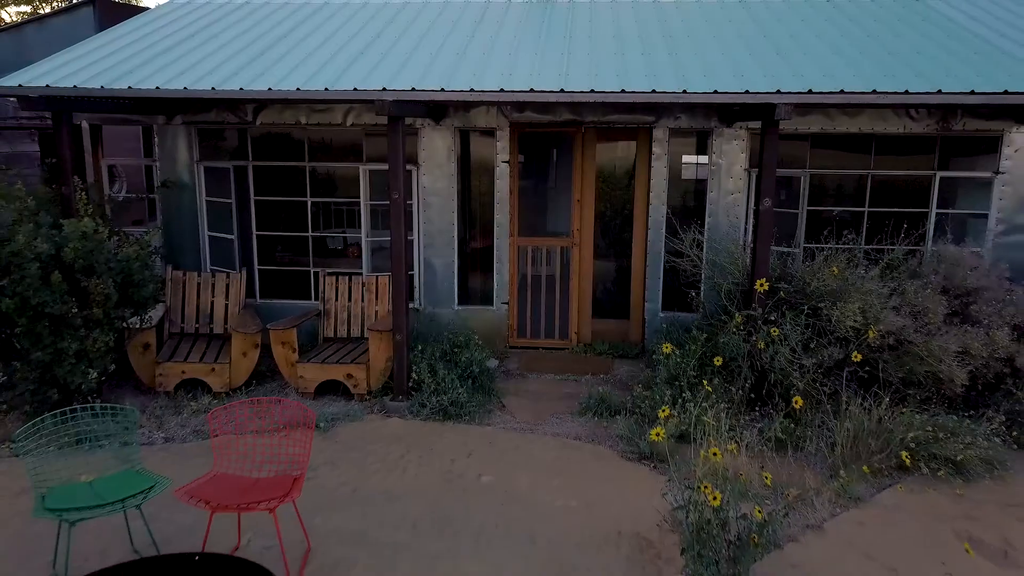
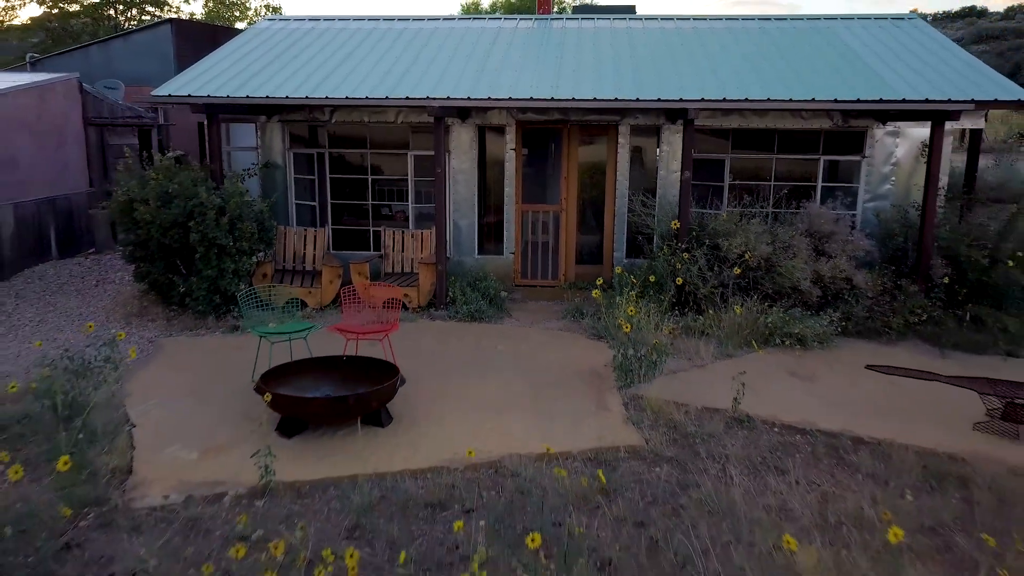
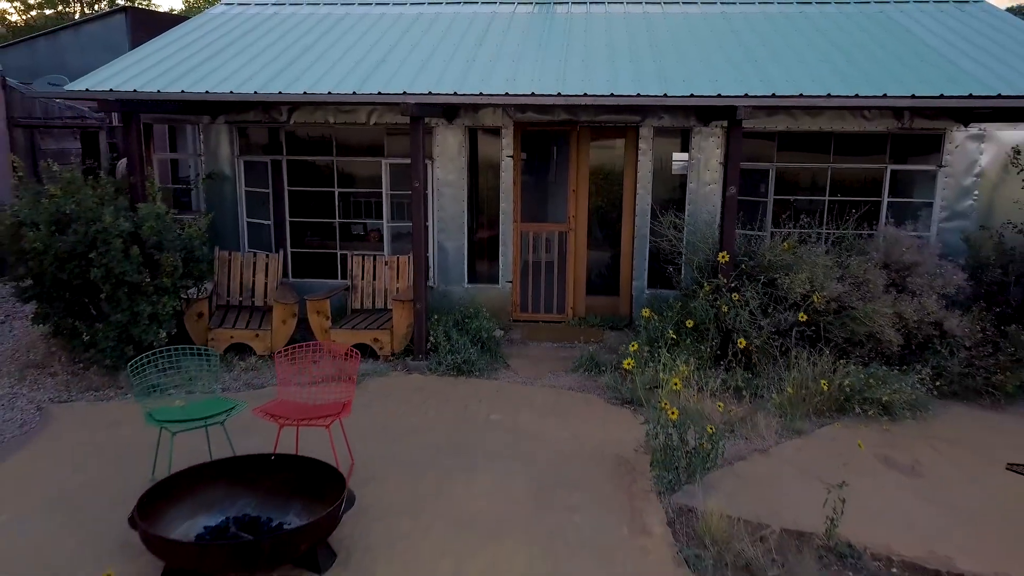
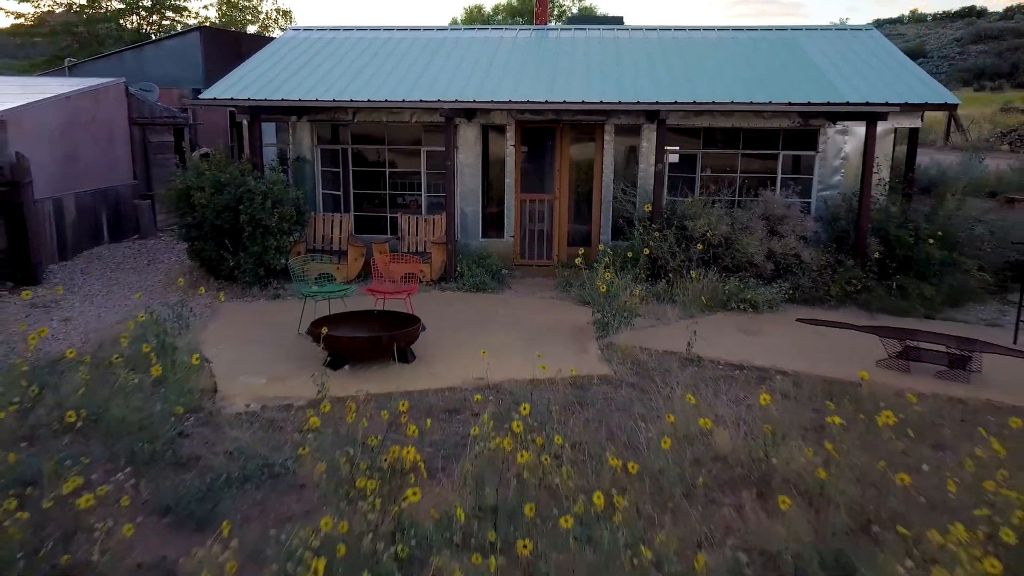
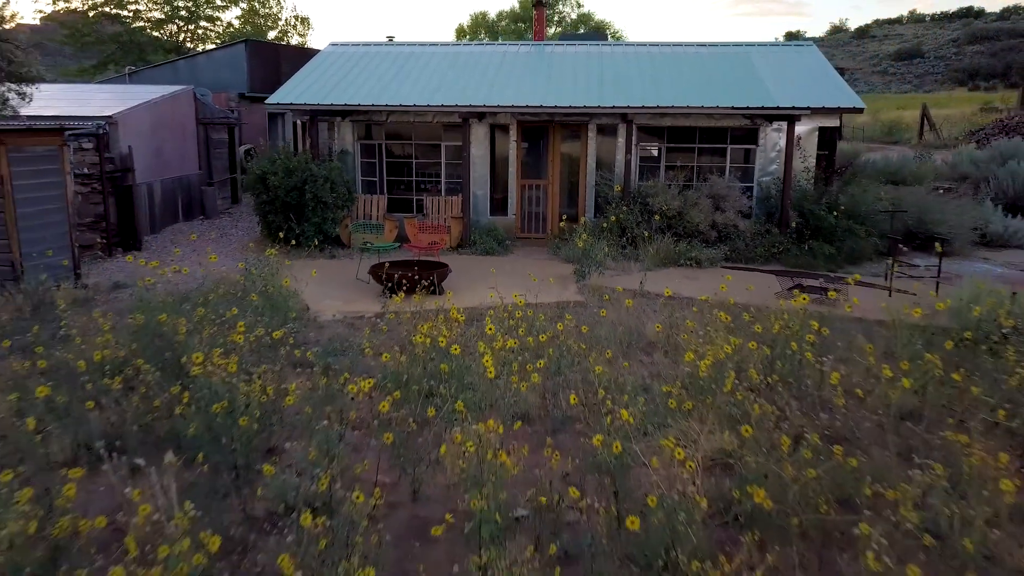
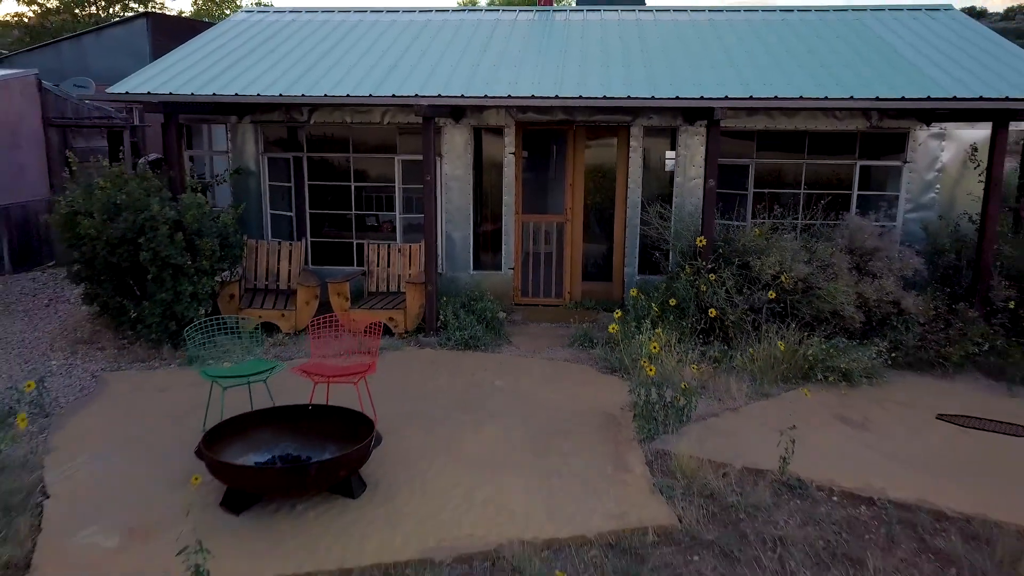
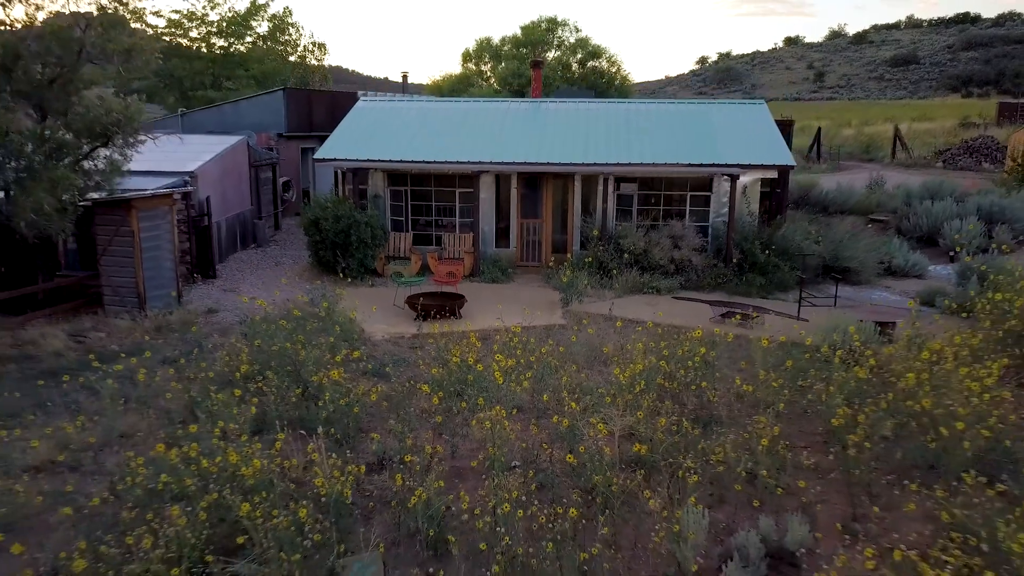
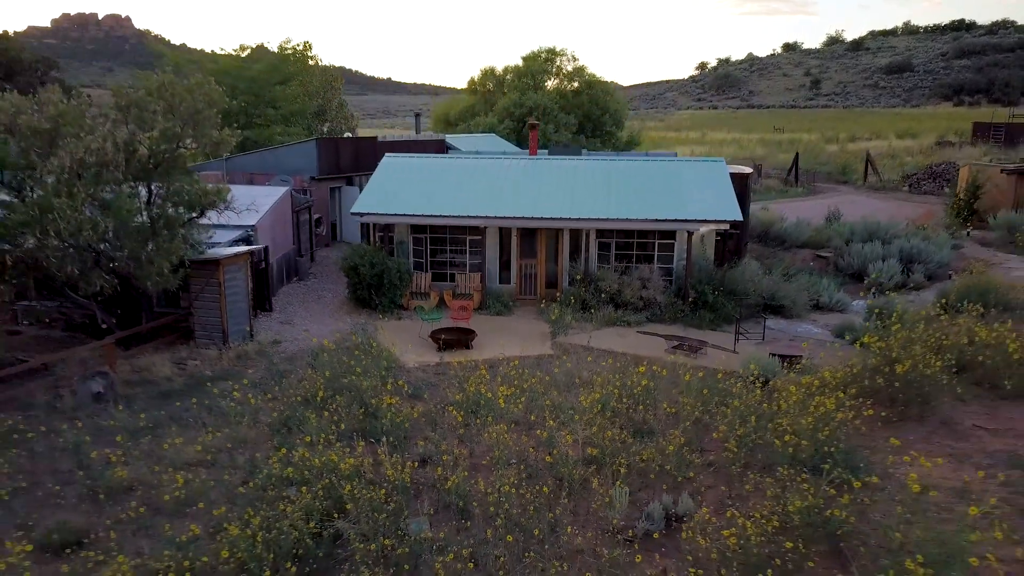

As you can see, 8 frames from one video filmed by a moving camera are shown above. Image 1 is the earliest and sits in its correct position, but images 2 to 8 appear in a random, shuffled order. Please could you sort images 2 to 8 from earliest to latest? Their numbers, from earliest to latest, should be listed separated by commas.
3, 6, 2, 4, 5, 7, 8
